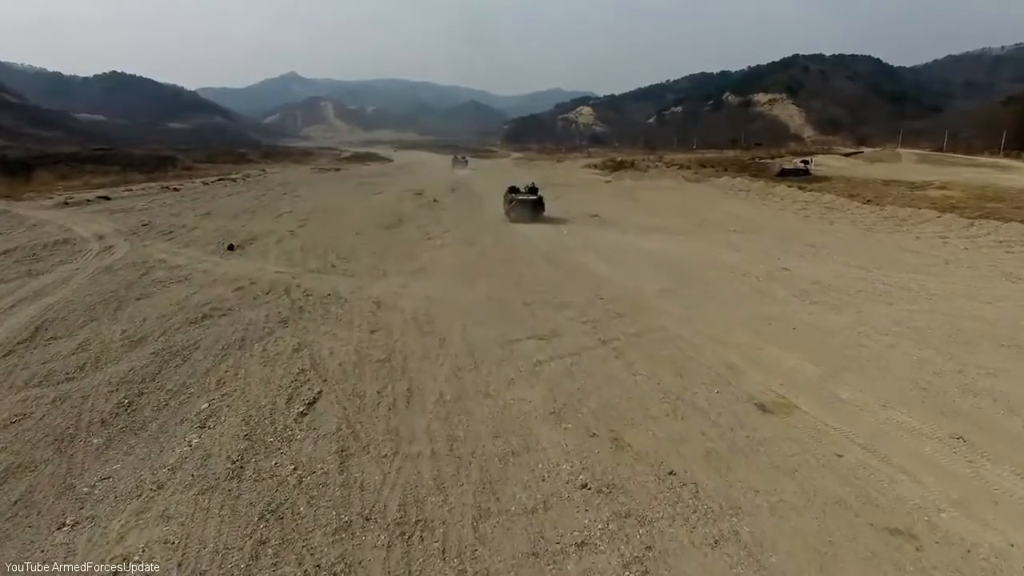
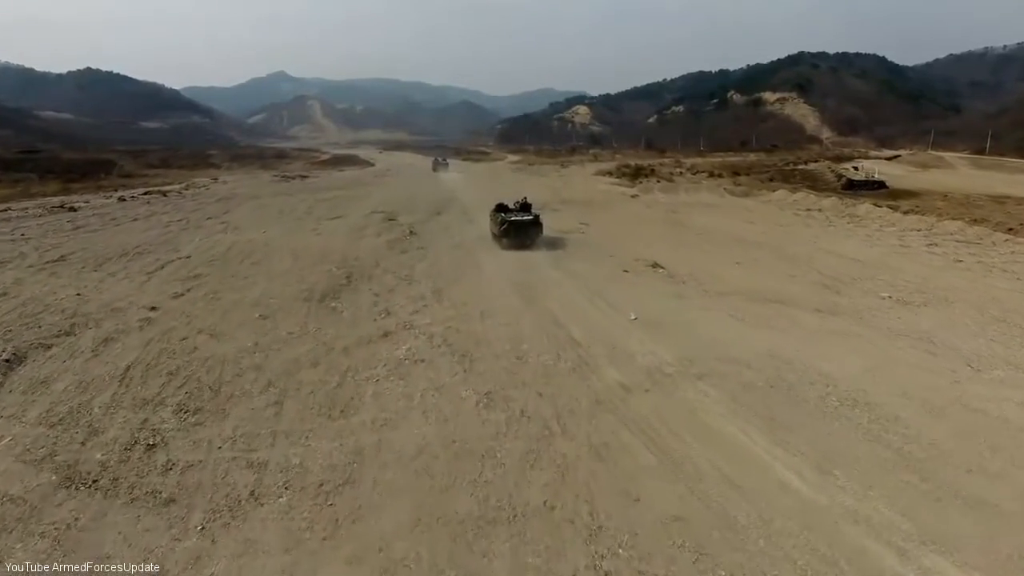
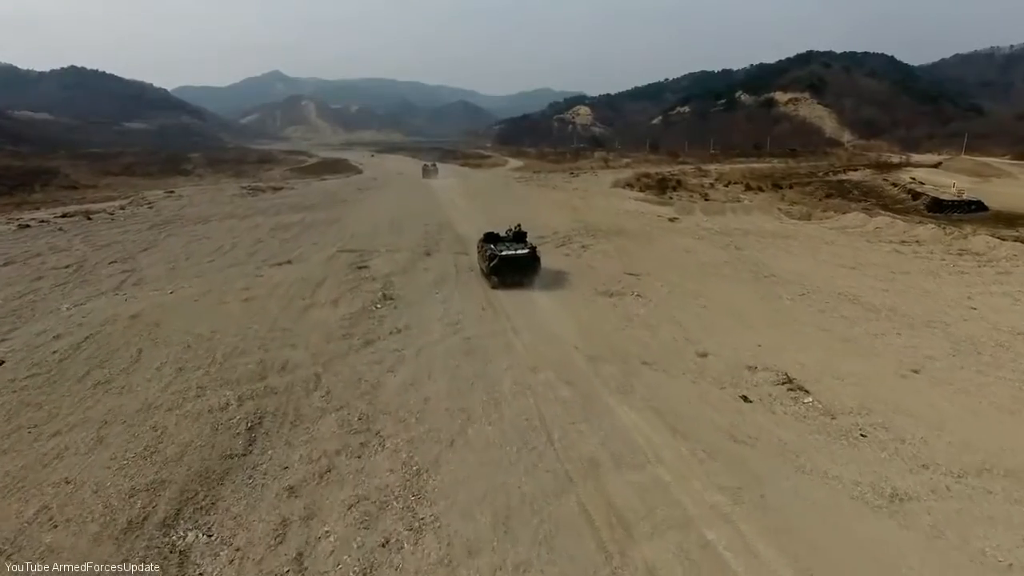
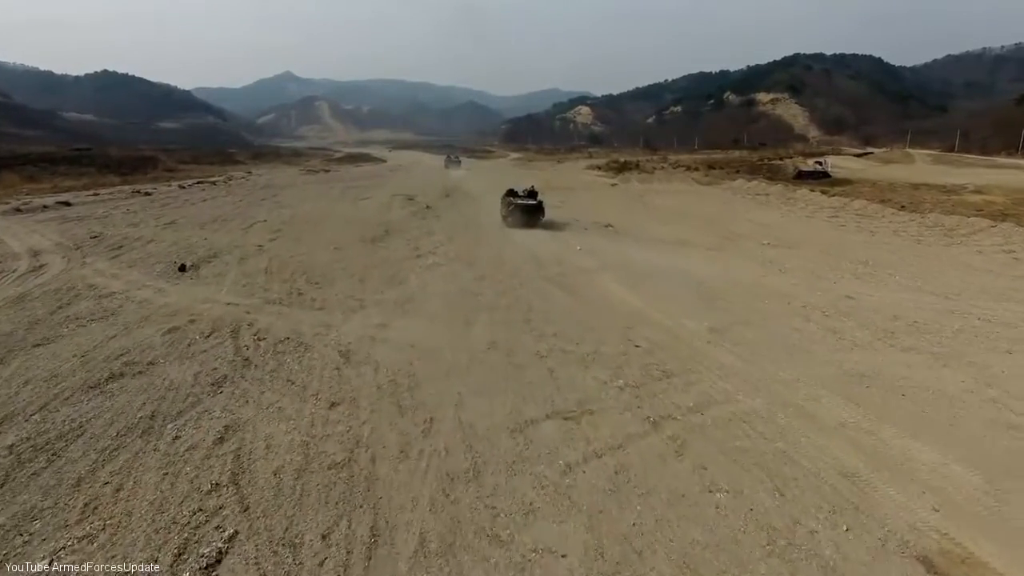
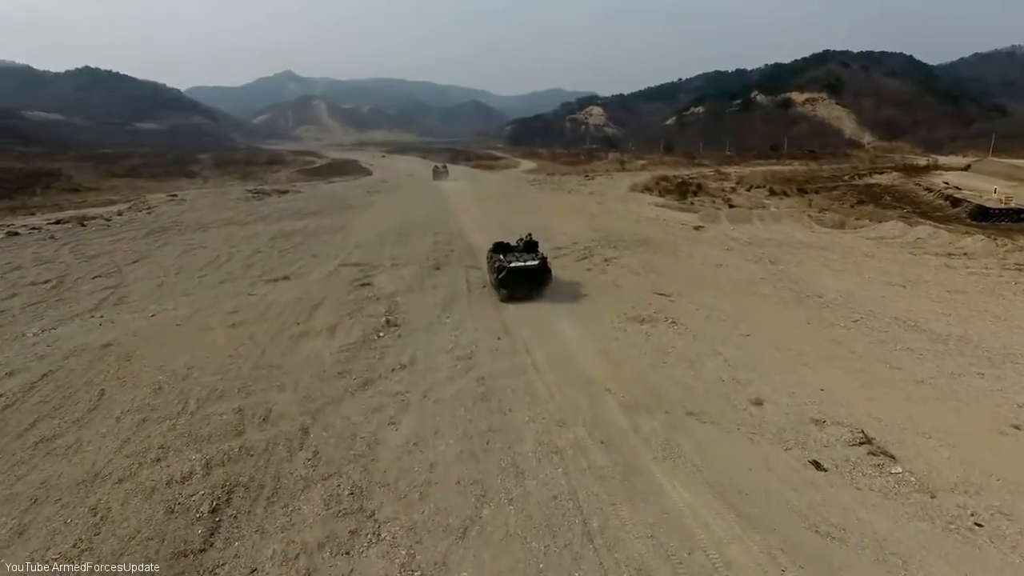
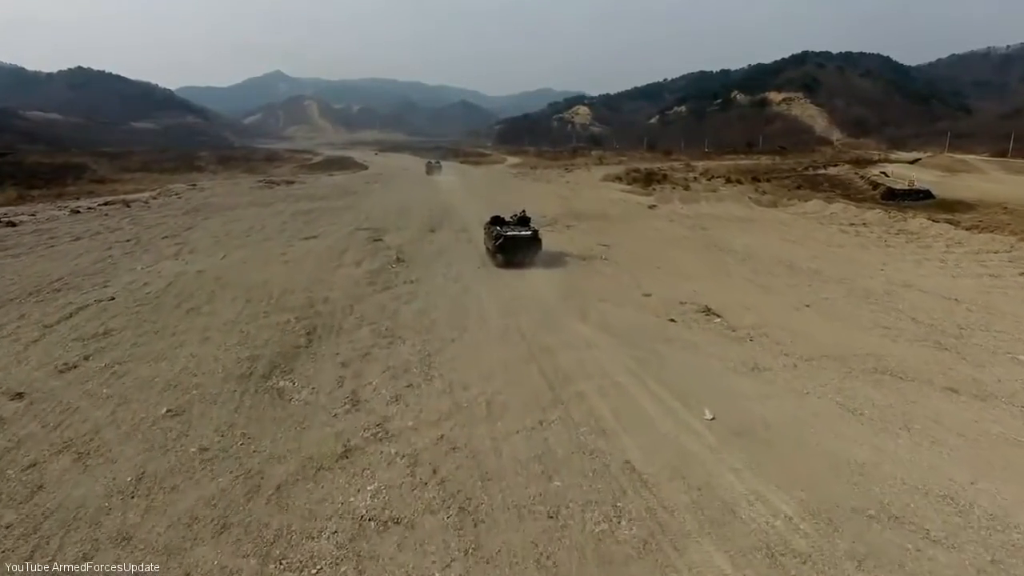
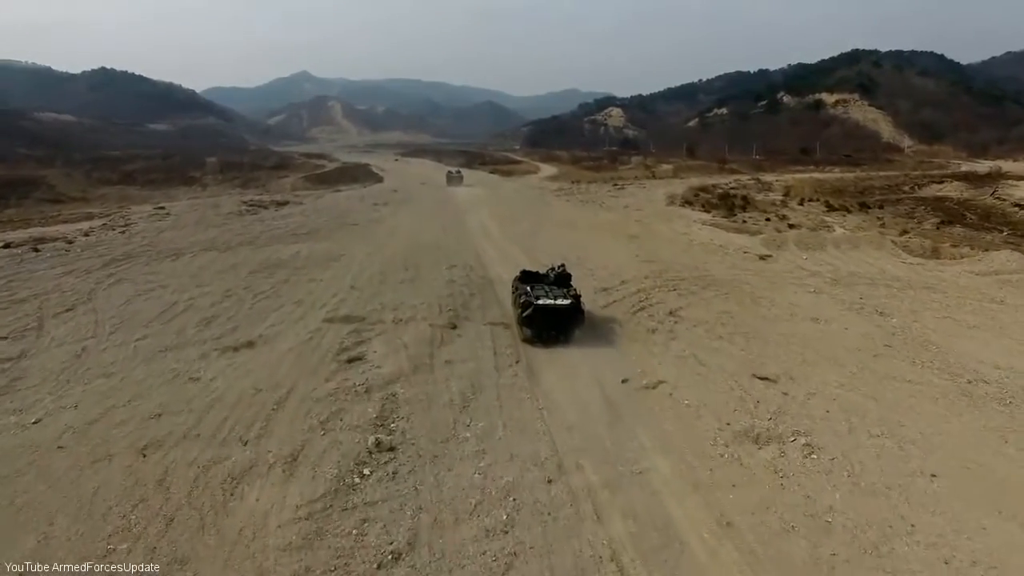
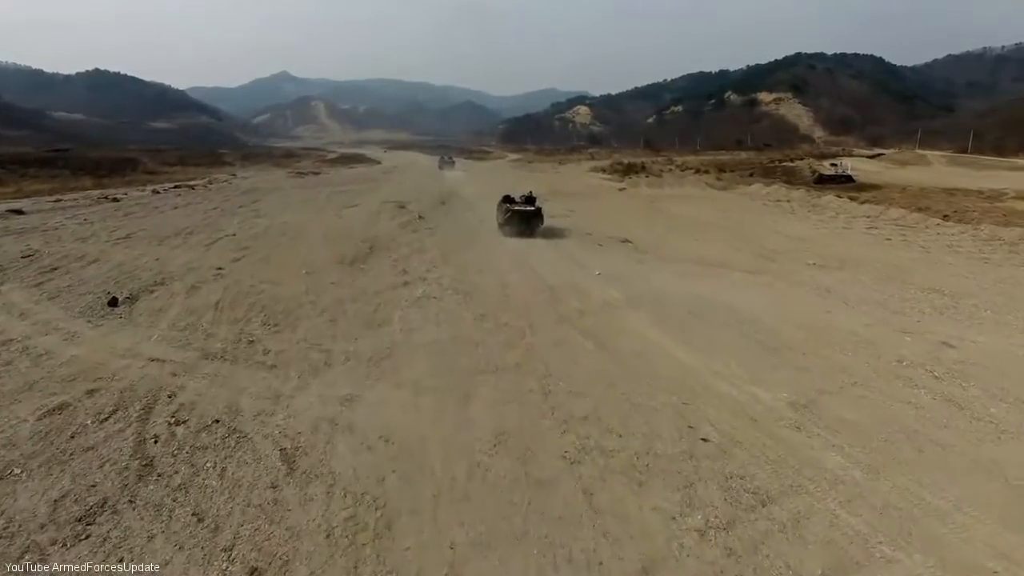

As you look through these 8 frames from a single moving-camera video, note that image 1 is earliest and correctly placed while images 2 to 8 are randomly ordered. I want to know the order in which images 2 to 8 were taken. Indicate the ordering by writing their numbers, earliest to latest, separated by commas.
4, 8, 2, 6, 3, 5, 7
